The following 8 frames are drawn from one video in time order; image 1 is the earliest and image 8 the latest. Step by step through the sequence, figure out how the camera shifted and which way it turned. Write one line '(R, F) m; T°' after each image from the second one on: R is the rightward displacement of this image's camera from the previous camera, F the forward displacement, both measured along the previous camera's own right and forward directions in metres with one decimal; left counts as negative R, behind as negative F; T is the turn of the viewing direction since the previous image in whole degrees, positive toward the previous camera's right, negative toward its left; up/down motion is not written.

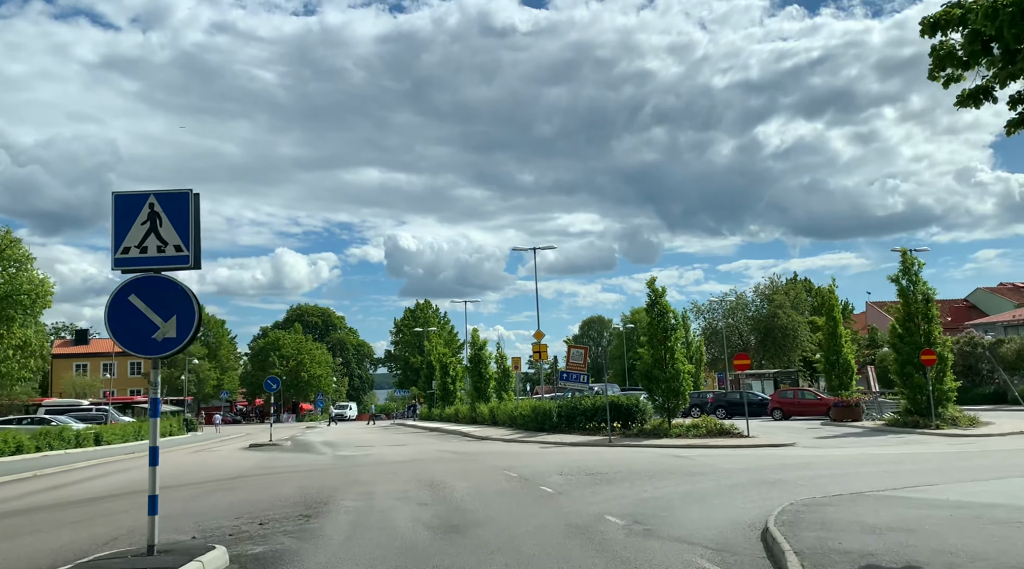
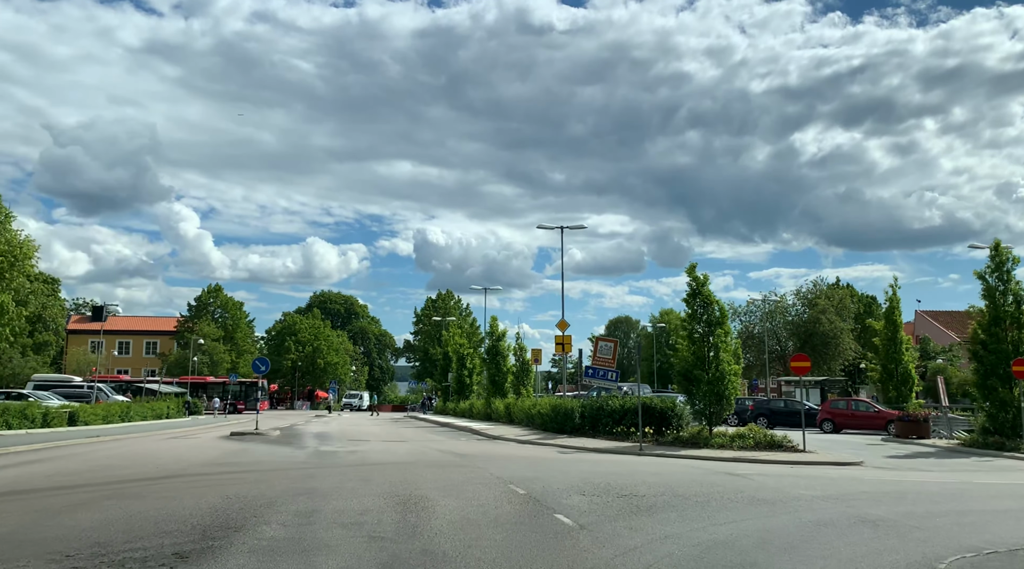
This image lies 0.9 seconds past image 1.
(+0.2, +3.8) m; -2°
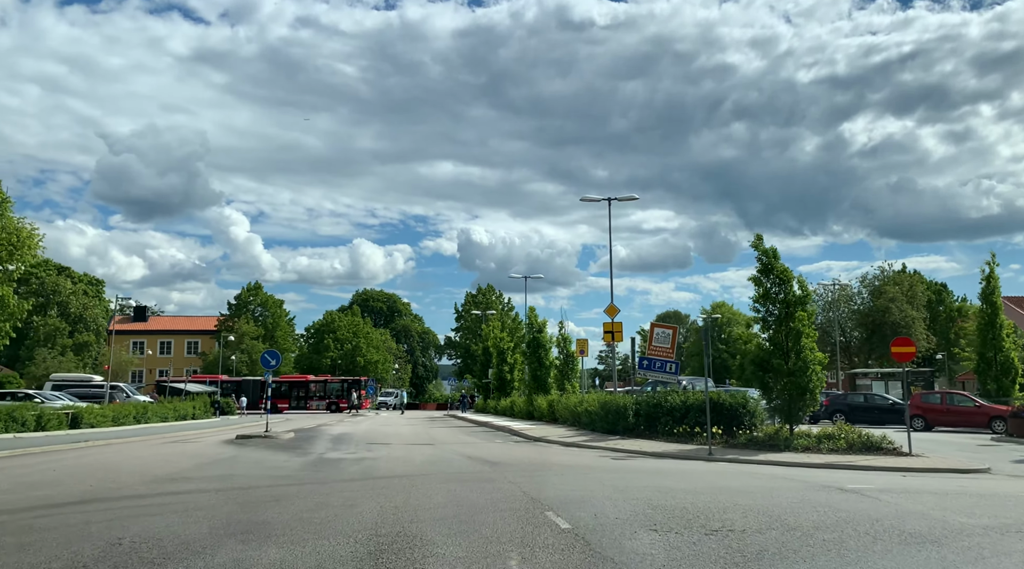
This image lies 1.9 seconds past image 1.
(+0.1, +3.7) m; -3°
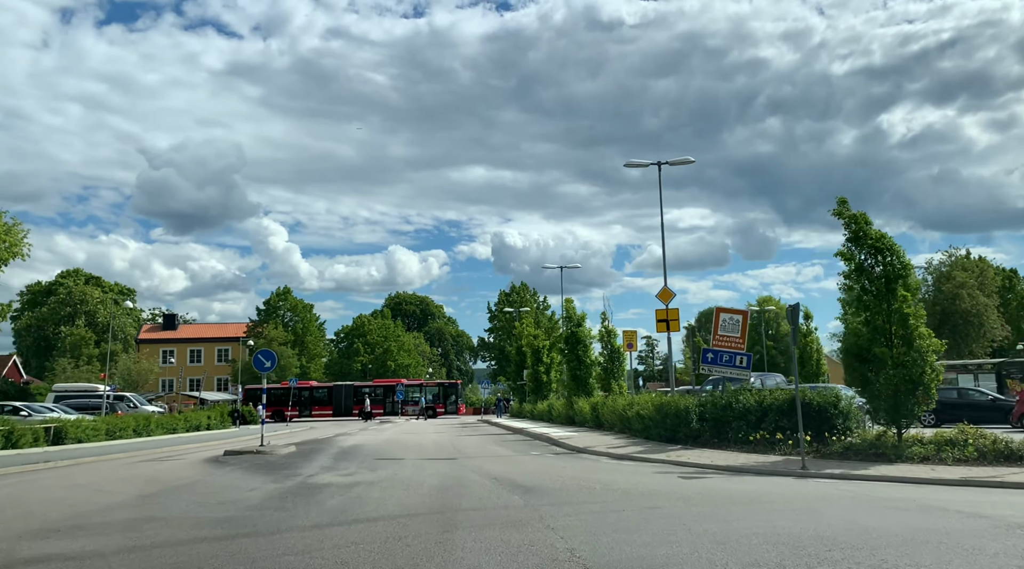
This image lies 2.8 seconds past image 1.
(0.0, +4.0) m; -2°
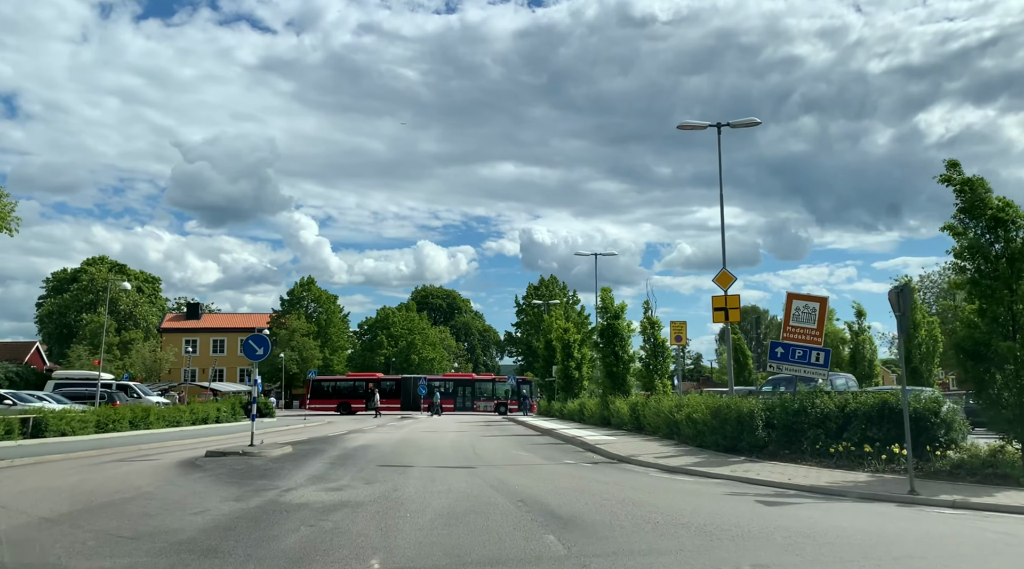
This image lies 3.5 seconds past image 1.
(-0.1, +3.1) m; -2°
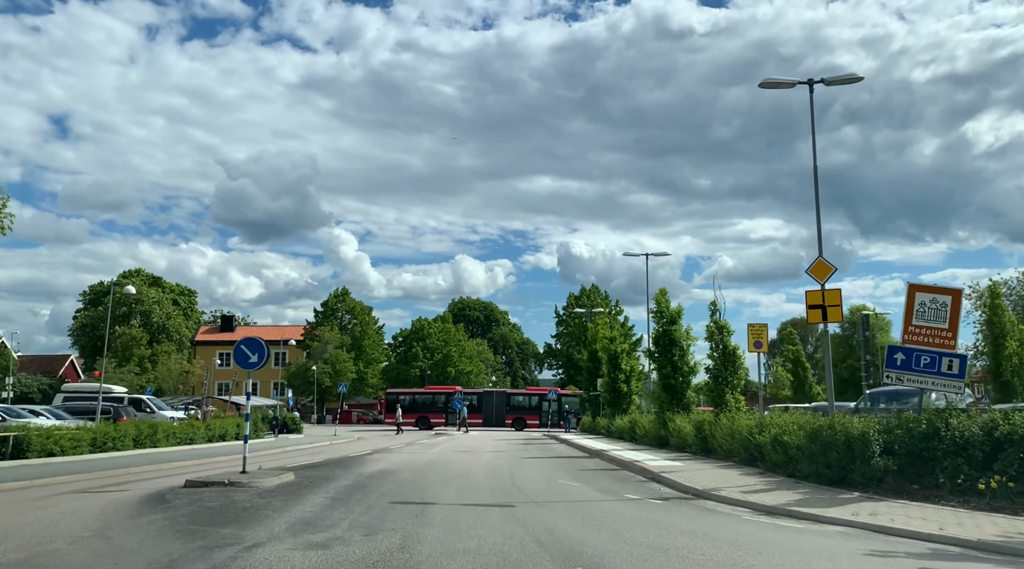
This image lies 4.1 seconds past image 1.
(-0.2, +3.4) m; -3°
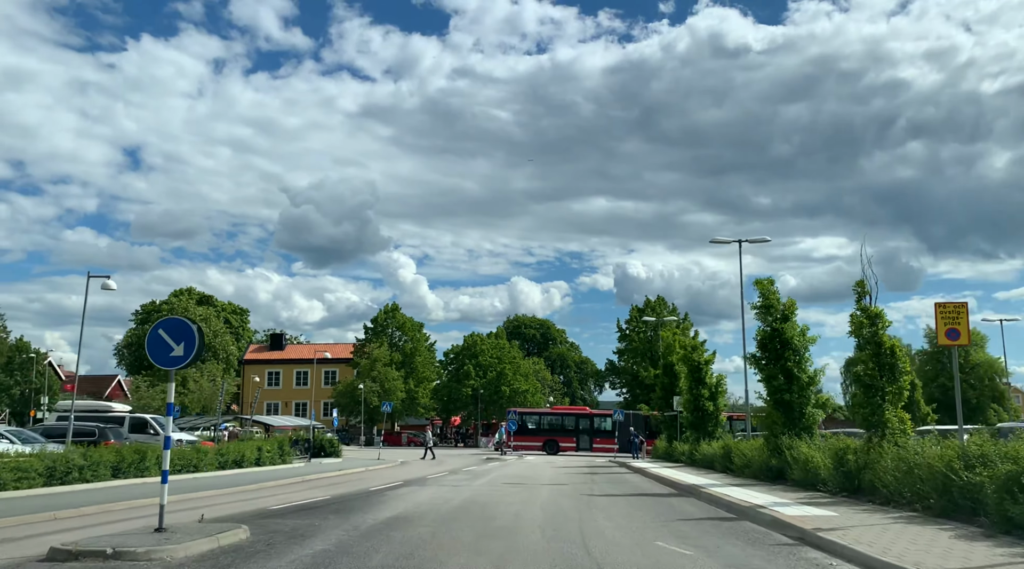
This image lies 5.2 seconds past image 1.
(-0.2, +5.8) m; -4°
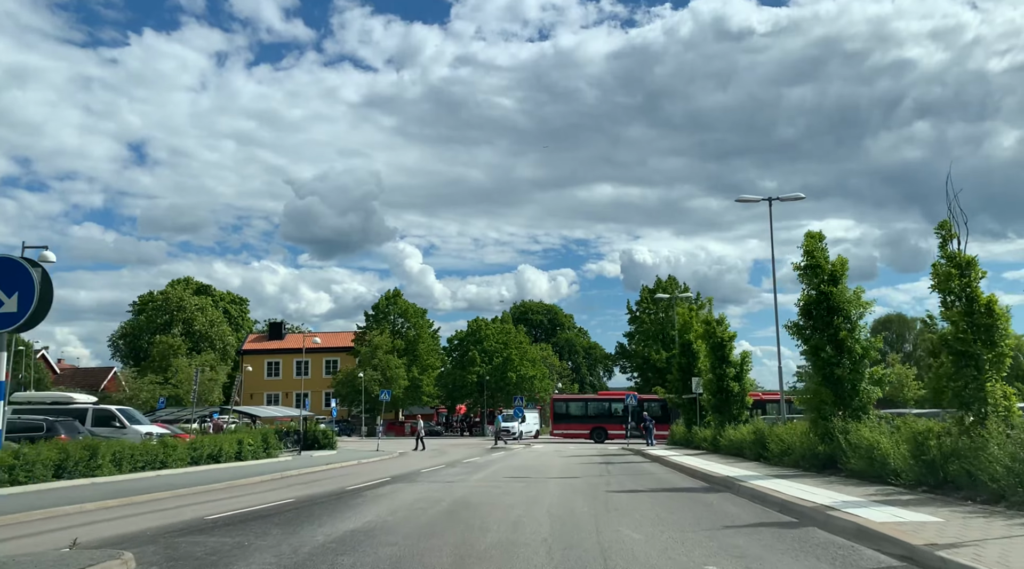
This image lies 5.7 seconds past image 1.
(+0.2, +3.2) m; 0°
